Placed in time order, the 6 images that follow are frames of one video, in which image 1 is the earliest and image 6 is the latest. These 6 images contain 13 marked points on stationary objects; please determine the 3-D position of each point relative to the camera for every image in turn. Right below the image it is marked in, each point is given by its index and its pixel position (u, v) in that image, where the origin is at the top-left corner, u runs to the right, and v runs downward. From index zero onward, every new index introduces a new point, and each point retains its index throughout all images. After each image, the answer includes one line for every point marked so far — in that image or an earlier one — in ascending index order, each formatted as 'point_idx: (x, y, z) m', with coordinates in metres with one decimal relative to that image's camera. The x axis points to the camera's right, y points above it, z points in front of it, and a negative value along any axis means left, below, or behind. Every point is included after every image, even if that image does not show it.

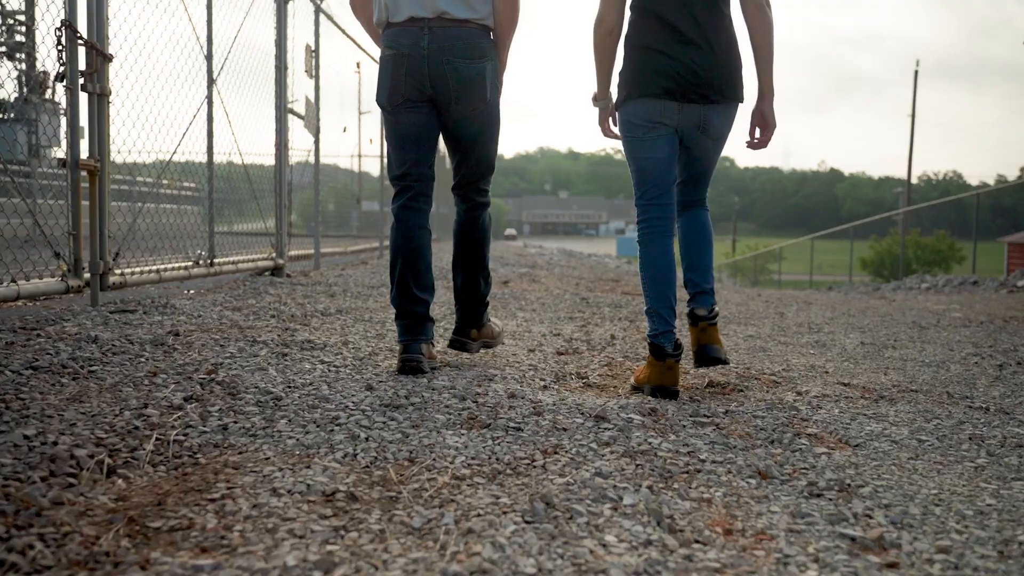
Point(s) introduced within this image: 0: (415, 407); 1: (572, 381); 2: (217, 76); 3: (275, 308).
0: (-0.3, -0.3, +2.5) m
1: (+0.2, -0.3, +3.2) m
2: (-1.8, +1.3, +5.6) m
3: (-1.2, -0.1, +4.7) m
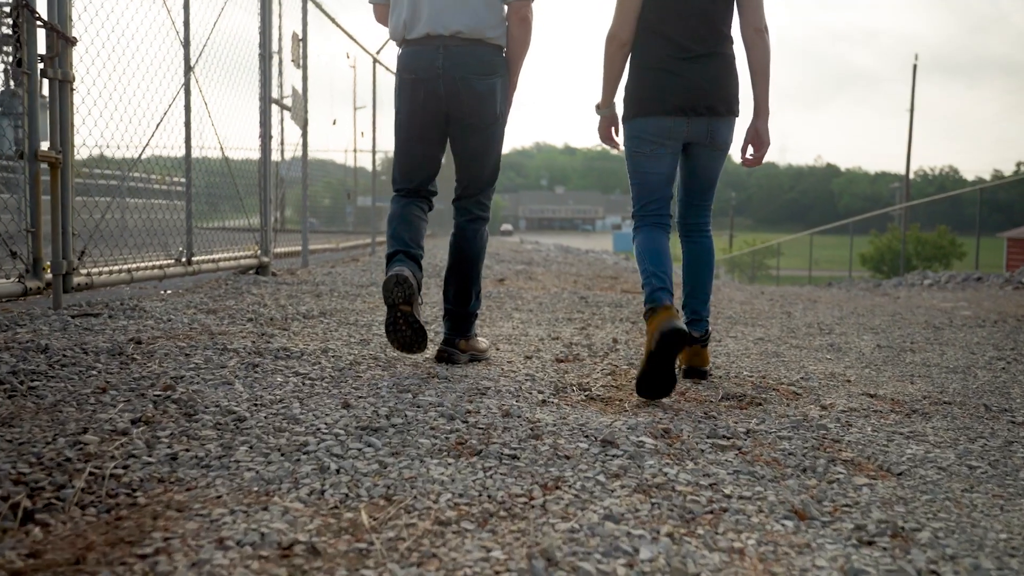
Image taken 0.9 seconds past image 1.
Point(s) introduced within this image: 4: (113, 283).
0: (-0.3, -0.3, +2.2) m
1: (+0.2, -0.3, +2.9) m
2: (-1.8, +1.3, +5.3) m
3: (-1.2, -0.1, +4.4) m
4: (-2.1, 0.0, +4.7) m
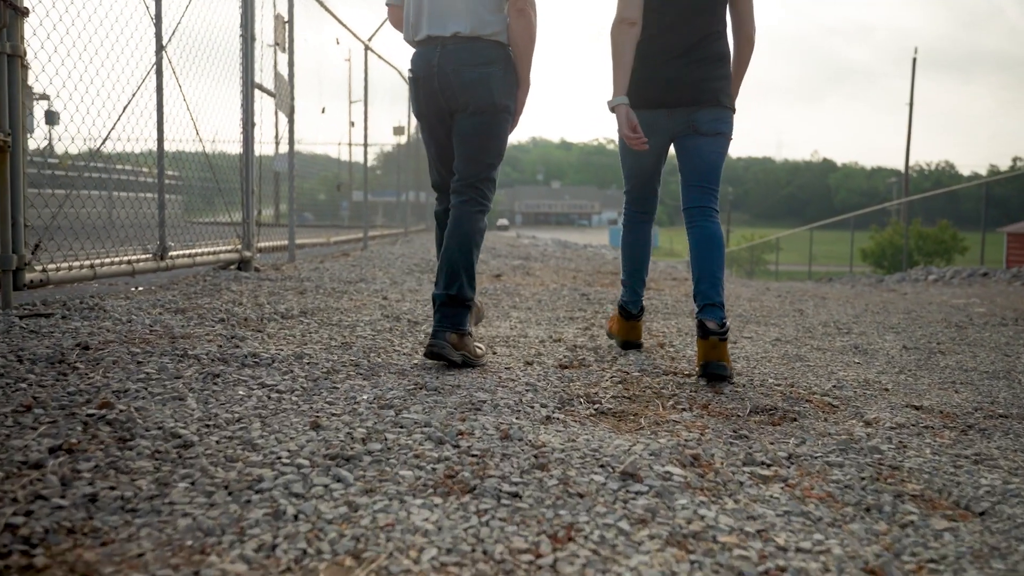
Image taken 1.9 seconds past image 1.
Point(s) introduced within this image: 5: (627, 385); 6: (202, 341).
0: (-0.3, -0.3, +1.8) m
1: (+0.2, -0.3, +2.5) m
2: (-1.8, +1.3, +4.9) m
3: (-1.3, -0.1, +4.1) m
4: (-2.1, 0.0, +4.4) m
5: (+0.4, -0.3, +2.9) m
6: (-1.0, -0.2, +3.0) m
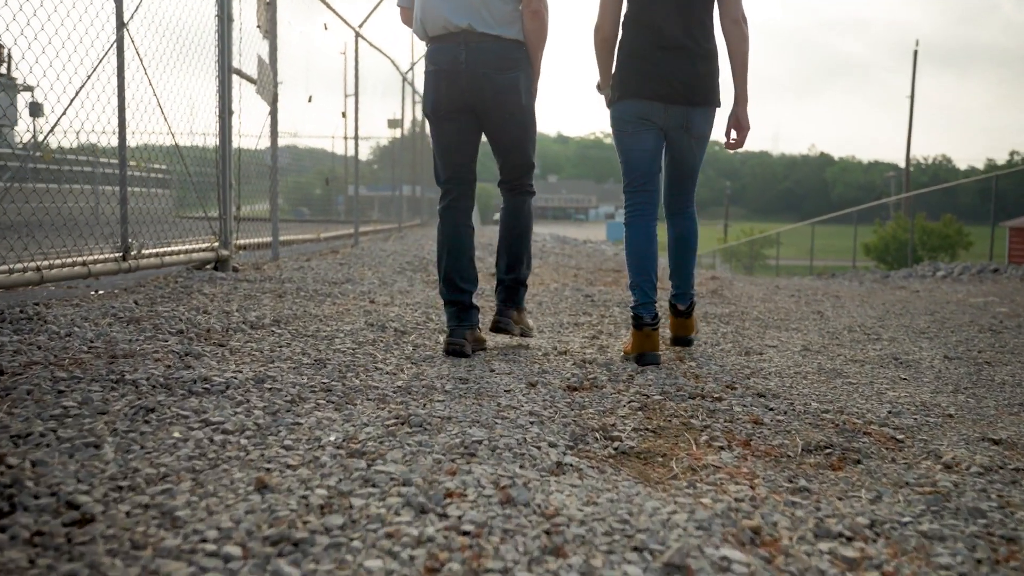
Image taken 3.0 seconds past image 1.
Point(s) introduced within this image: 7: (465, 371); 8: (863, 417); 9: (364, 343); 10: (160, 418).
0: (-0.3, -0.4, +1.3) m
1: (+0.2, -0.4, +2.1) m
2: (-1.8, +1.3, +4.5) m
3: (-1.3, -0.1, +3.6) m
4: (-2.1, 0.0, +3.9) m
5: (+0.4, -0.3, +2.5) m
6: (-1.0, -0.2, +2.6) m
7: (-0.2, -0.3, +3.0) m
8: (+1.0, -0.4, +2.5) m
9: (-0.5, -0.2, +3.4) m
10: (-0.8, -0.3, +2.0) m
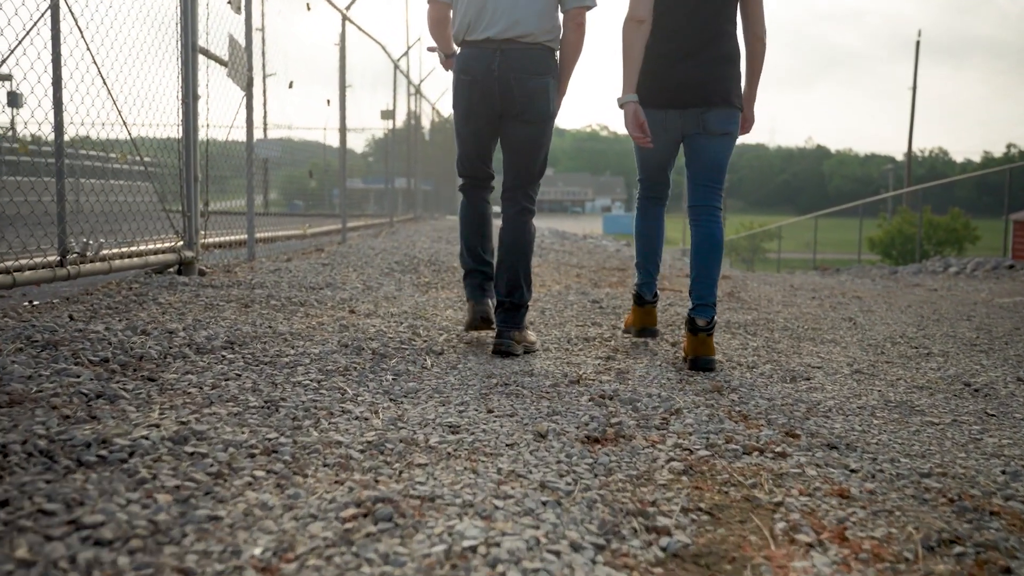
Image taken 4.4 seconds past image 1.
0: (-0.3, -0.4, +0.7) m
1: (+0.2, -0.4, +1.5) m
2: (-1.8, +1.3, +3.8) m
3: (-1.2, -0.2, +3.0) m
4: (-2.1, 0.0, +3.3) m
5: (+0.4, -0.4, +1.9) m
6: (-1.0, -0.3, +2.0) m
7: (-0.1, -0.3, +2.4) m
8: (+1.0, -0.4, +1.9) m
9: (-0.5, -0.2, +2.8) m
10: (-0.7, -0.3, +1.4) m
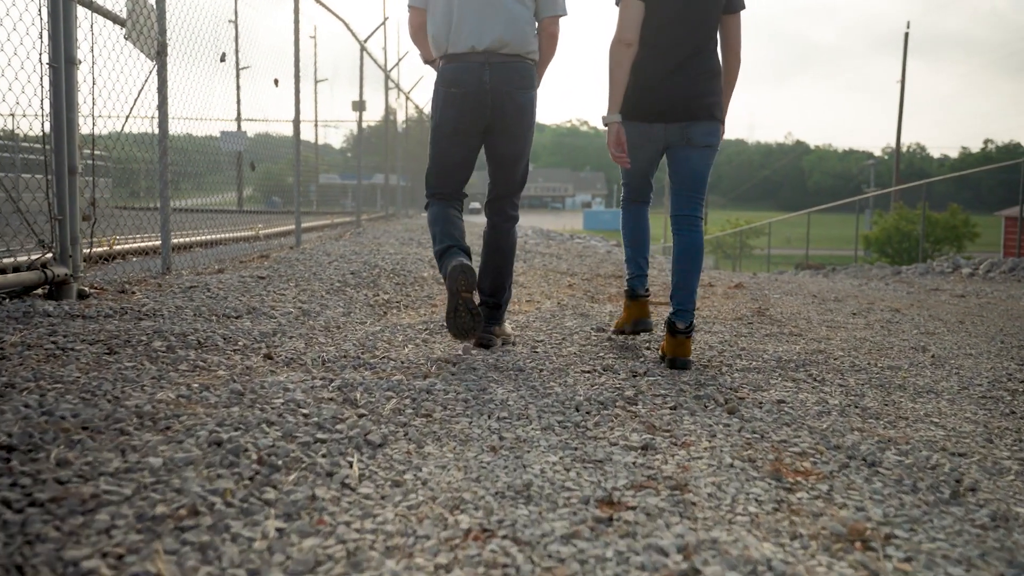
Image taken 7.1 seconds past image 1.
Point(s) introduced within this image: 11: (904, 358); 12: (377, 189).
0: (-0.2, -0.6, -0.5) m
1: (+0.2, -0.5, +0.2) m
2: (-1.9, +1.1, +2.5) m
3: (-1.3, -0.3, +1.7) m
4: (-2.1, -0.2, +2.0) m
5: (+0.4, -0.5, +0.6) m
6: (-1.0, -0.4, +0.7) m
7: (-0.2, -0.4, +1.1) m
8: (+1.0, -0.5, +0.7) m
9: (-0.6, -0.4, +1.5) m
10: (-0.7, -0.5, +0.1) m
11: (+1.8, -0.3, +4.2) m
12: (-2.2, +1.6, +14.8) m
